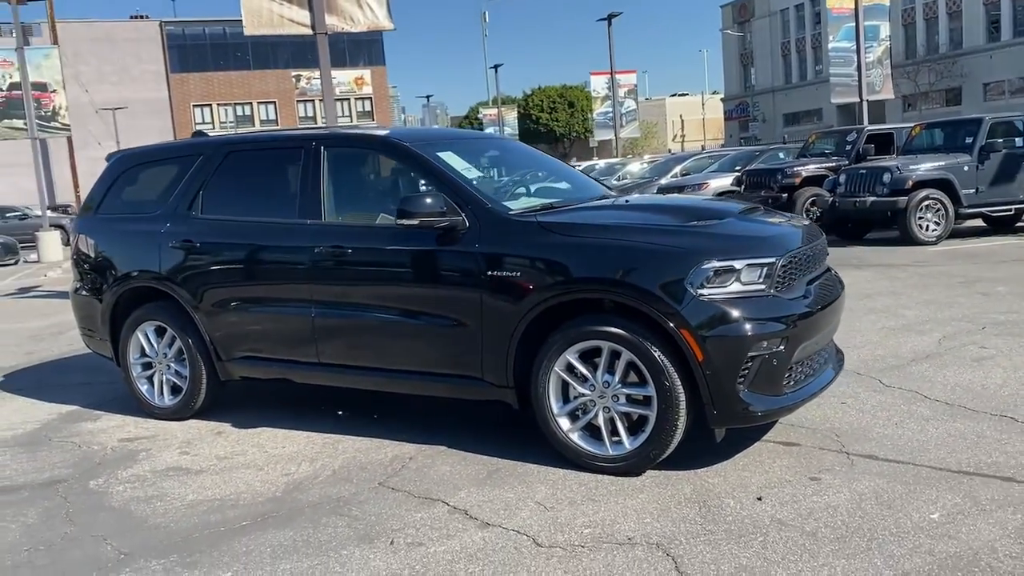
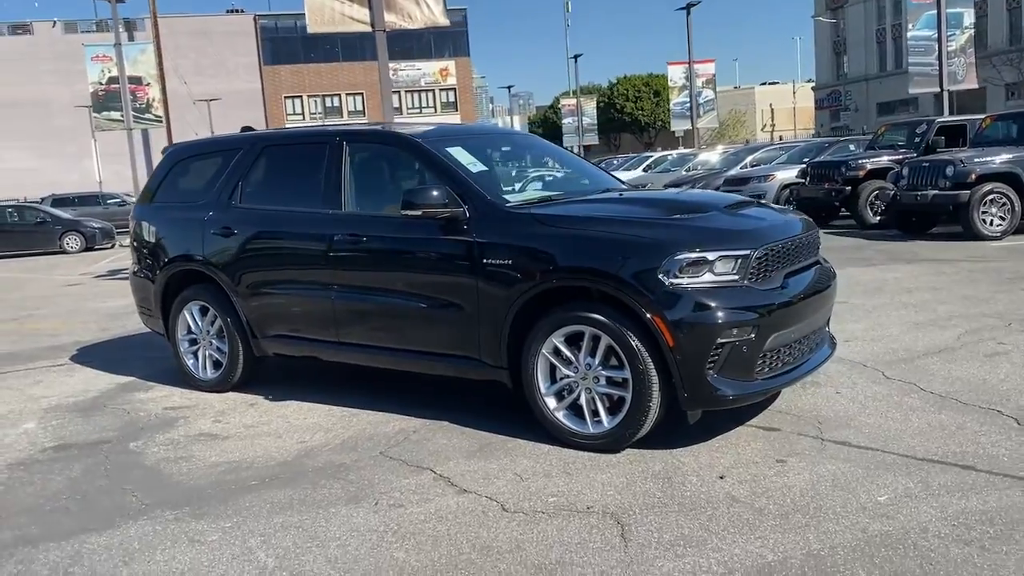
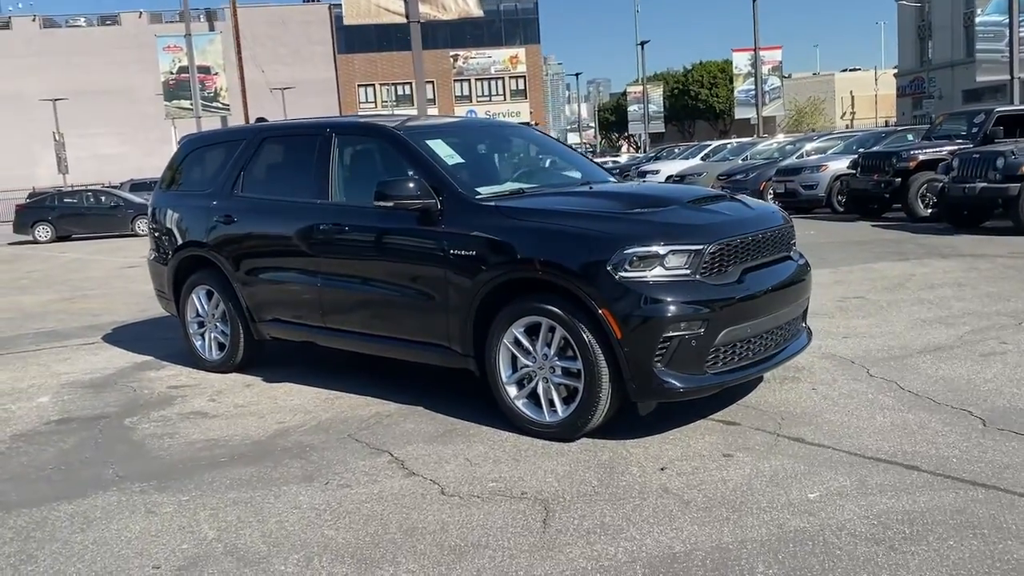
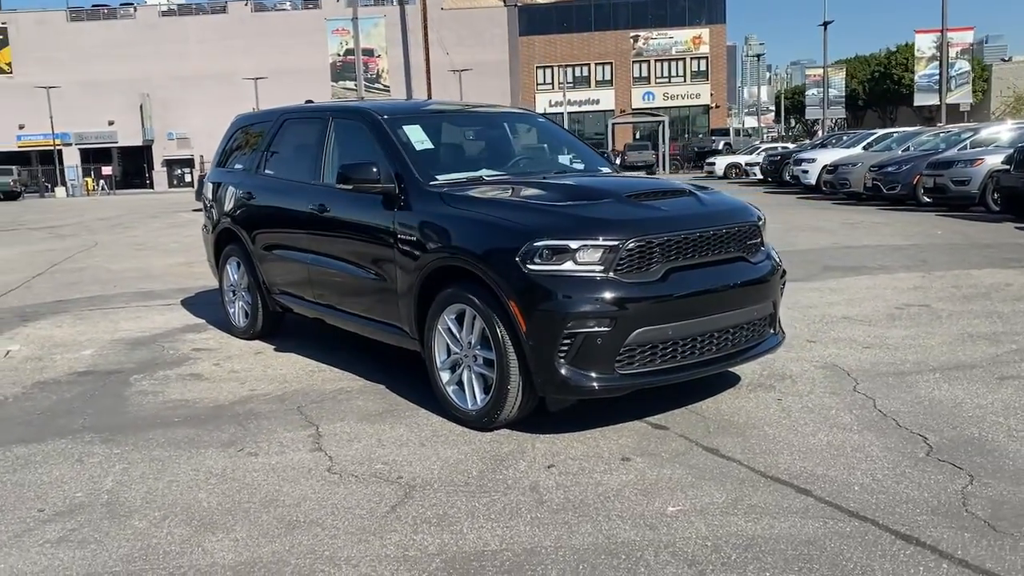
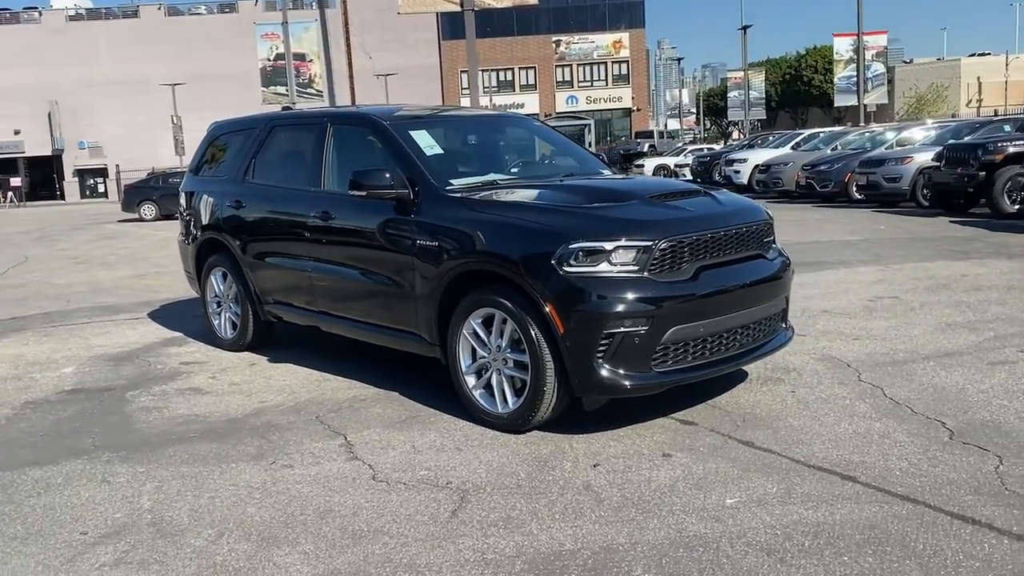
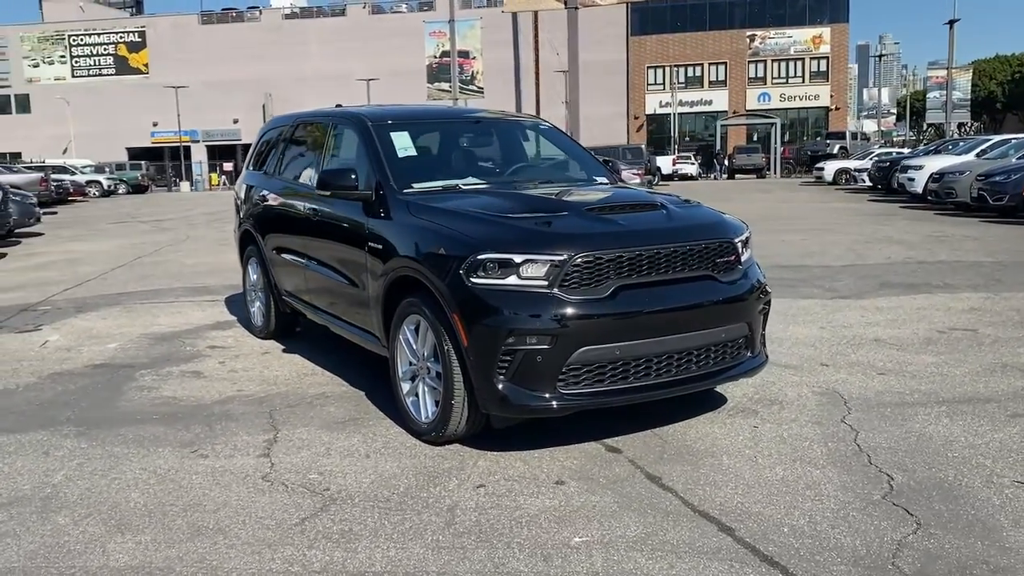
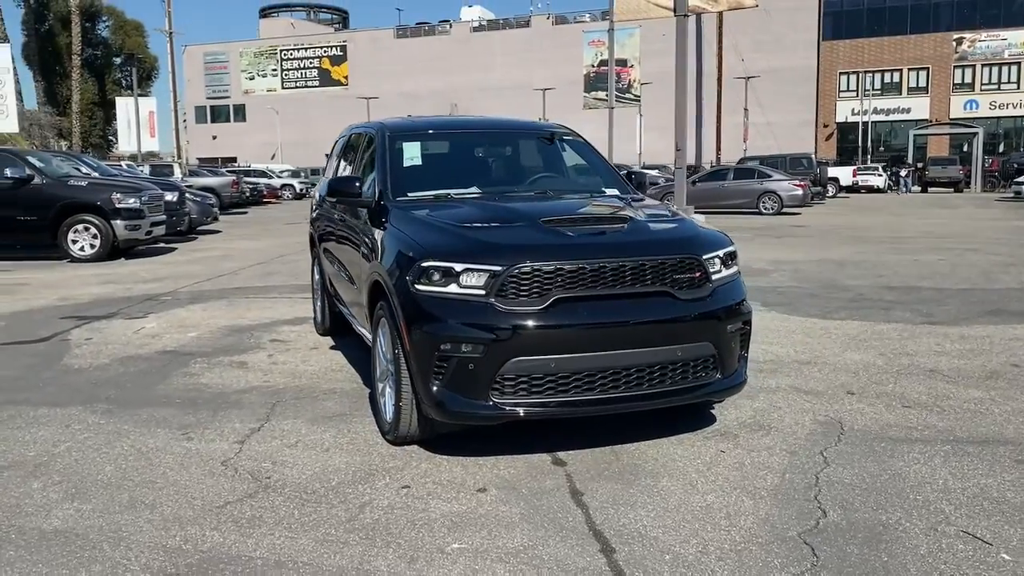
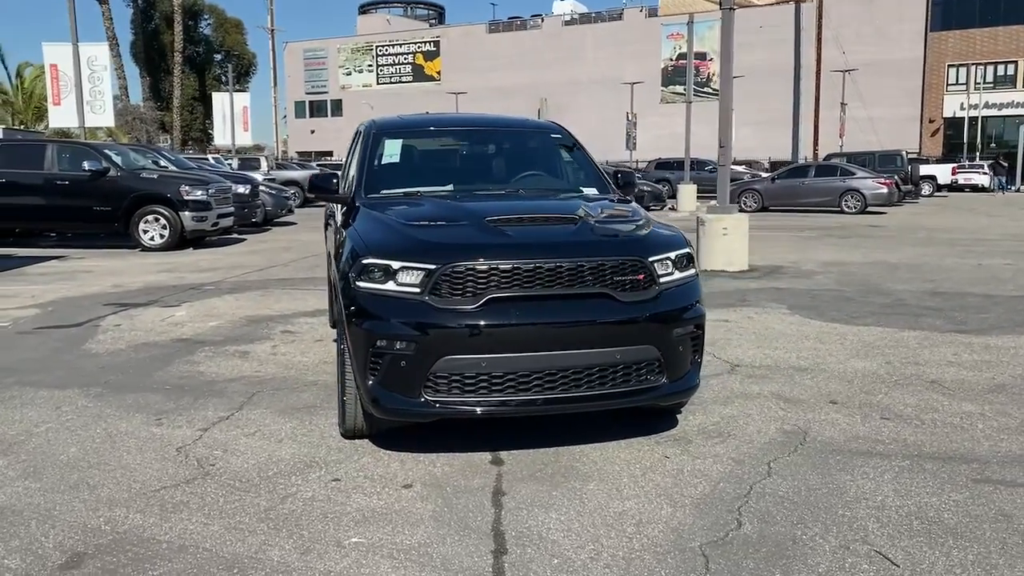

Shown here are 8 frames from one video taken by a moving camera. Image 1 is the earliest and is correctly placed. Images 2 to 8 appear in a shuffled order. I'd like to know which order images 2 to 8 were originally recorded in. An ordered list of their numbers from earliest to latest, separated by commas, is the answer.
2, 3, 5, 4, 6, 7, 8
